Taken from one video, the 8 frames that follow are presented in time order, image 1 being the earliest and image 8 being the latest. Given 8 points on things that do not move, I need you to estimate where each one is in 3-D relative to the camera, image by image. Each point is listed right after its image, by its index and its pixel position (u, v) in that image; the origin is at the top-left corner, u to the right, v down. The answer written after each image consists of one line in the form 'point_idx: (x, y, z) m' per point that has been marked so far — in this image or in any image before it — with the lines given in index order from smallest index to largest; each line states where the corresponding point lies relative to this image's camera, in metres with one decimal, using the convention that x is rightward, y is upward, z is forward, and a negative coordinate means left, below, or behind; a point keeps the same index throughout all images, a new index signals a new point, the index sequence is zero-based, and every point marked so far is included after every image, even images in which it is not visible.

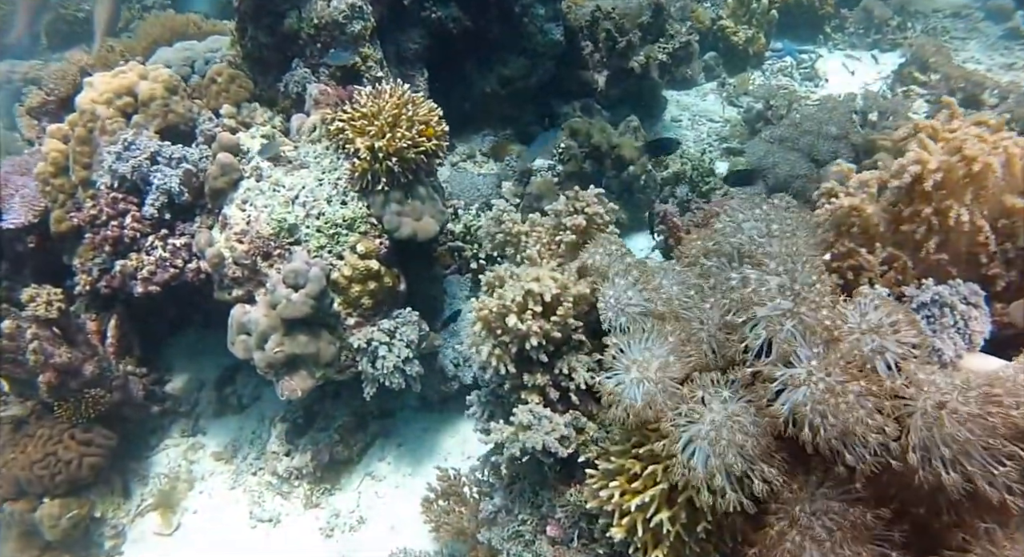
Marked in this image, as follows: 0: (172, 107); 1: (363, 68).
0: (-2.4, +1.3, +4.1) m
1: (-1.2, +1.7, +4.8) m
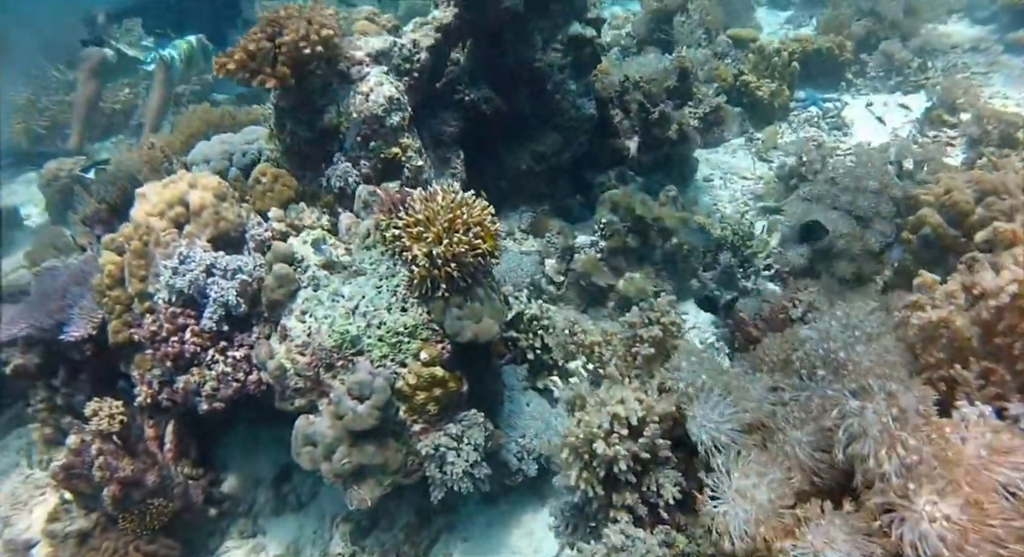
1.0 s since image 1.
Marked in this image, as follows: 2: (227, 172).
0: (-2.1, +0.5, +4.2) m
1: (-0.9, +1.0, +4.9) m
2: (-2.6, +1.0, +5.4) m
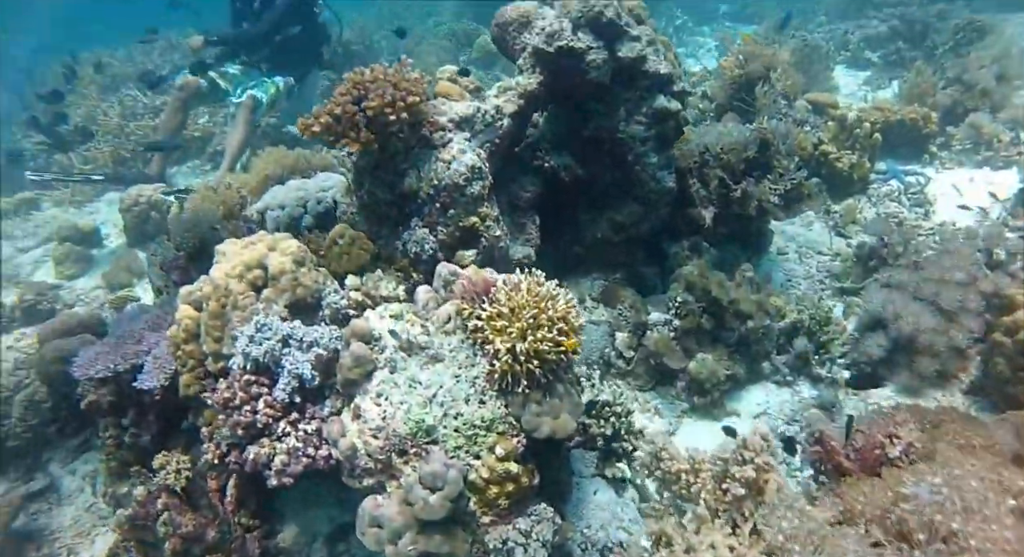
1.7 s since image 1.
0: (-1.5, 0.0, +4.2) m
1: (-0.2, +0.4, +4.9) m
2: (-1.9, +0.5, +5.4) m
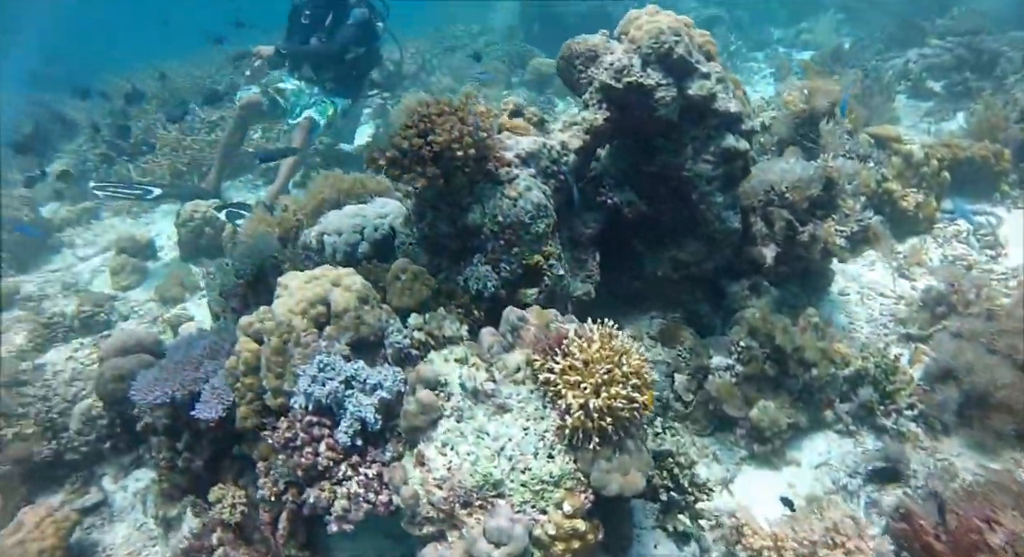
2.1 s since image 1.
0: (-1.0, -0.3, +4.2) m
1: (+0.3, +0.1, +4.8) m
2: (-1.4, +0.3, +5.4) m
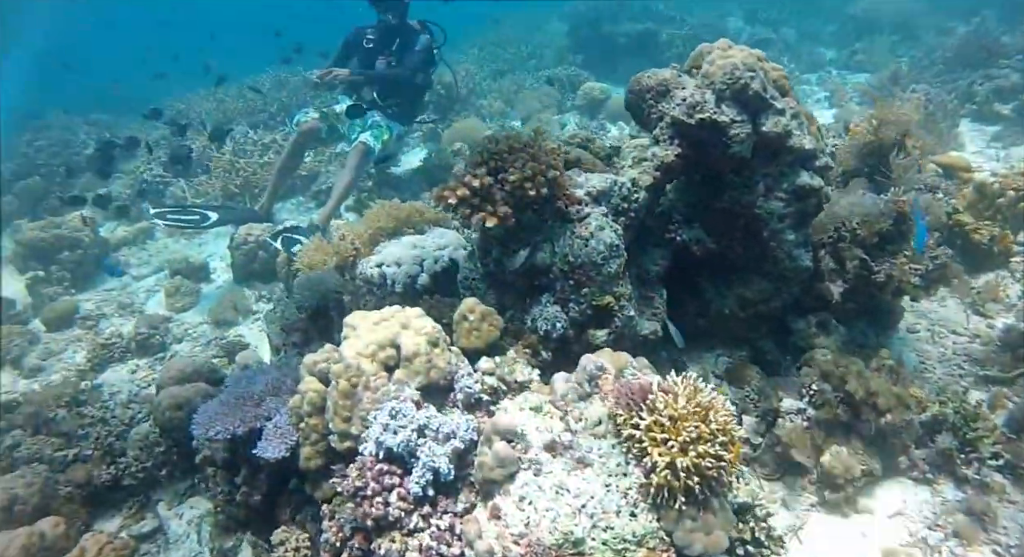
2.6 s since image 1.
0: (-0.5, -0.6, +4.1) m
1: (+0.8, -0.2, +4.6) m
2: (-0.9, 0.0, +5.3) m
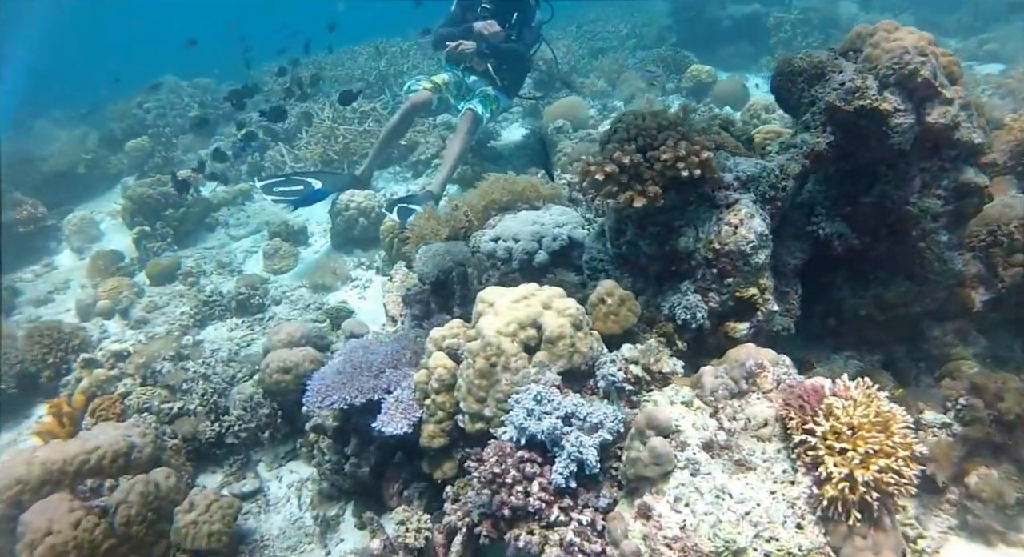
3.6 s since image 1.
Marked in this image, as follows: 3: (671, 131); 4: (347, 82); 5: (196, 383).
0: (+0.4, -0.4, +3.9) m
1: (+1.8, -0.2, +4.3) m
2: (+0.2, +0.2, +5.1) m
3: (+1.2, +1.1, +4.3) m
4: (-2.8, +3.3, +9.9) m
5: (-3.2, -1.0, +5.9) m
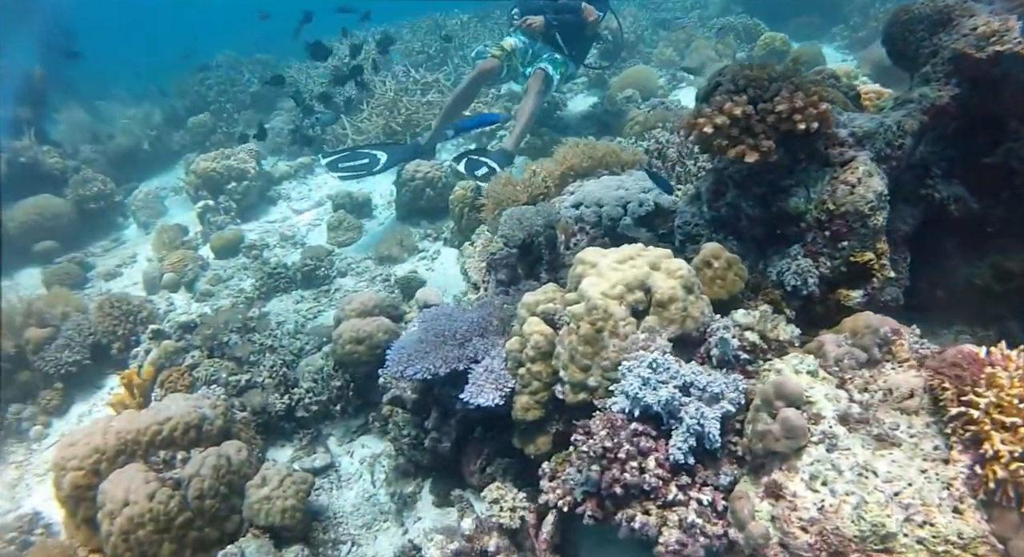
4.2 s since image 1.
0: (+1.0, -0.2, +3.5) m
1: (+2.5, +0.1, +3.9) m
2: (+0.9, +0.4, +4.8) m
3: (+1.8, +1.3, +3.9) m
4: (-1.8, +3.6, +9.6) m
5: (-2.4, -0.7, +5.8) m
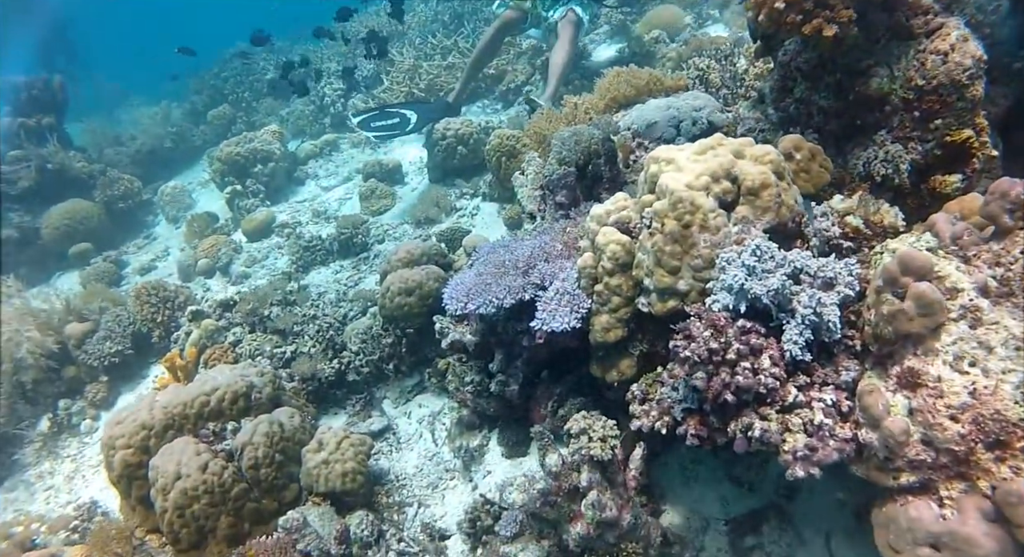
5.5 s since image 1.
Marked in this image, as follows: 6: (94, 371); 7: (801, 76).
0: (+1.4, +0.4, +3.1) m
1: (+2.8, +0.8, +3.5) m
2: (+1.3, +1.0, +4.4) m
3: (+2.1, +2.0, +3.5) m
4: (-1.5, +3.9, +9.4) m
5: (-1.9, -0.4, +5.6) m
6: (-4.2, -0.9, +6.0) m
7: (+1.9, +1.3, +3.8) m
